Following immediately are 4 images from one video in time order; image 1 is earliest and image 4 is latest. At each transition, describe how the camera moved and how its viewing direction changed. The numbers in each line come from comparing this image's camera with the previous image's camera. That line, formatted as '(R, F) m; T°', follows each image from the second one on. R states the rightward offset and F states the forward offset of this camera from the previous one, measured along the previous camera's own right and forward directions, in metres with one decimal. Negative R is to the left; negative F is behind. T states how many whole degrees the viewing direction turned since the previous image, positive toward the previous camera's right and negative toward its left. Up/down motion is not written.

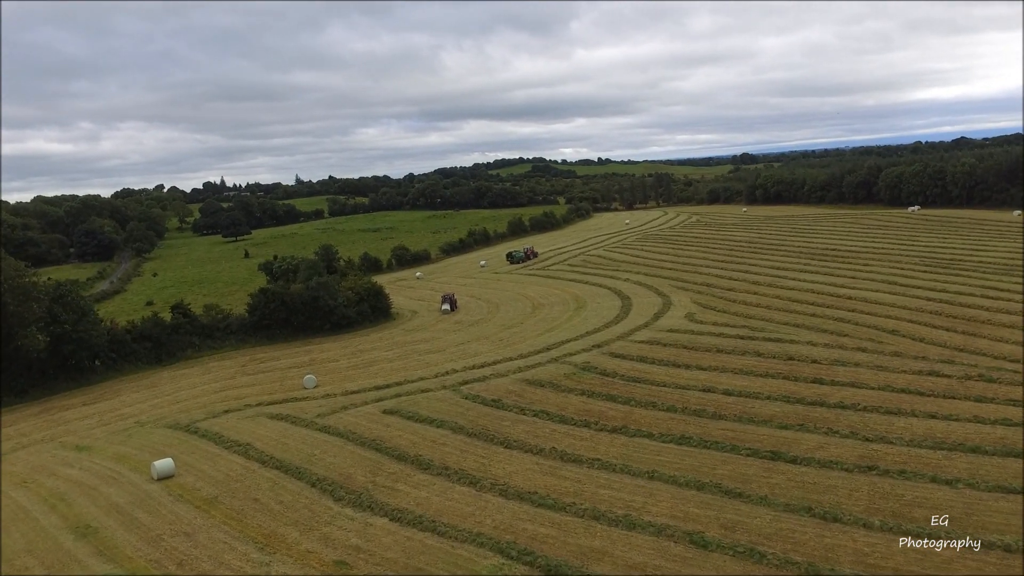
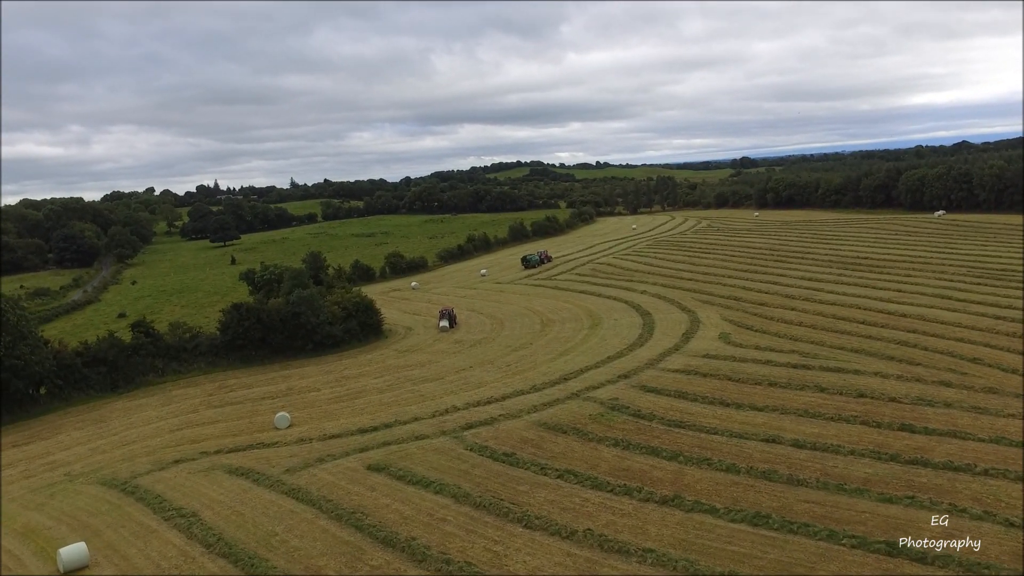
(-0.5, +3.4) m; 0°
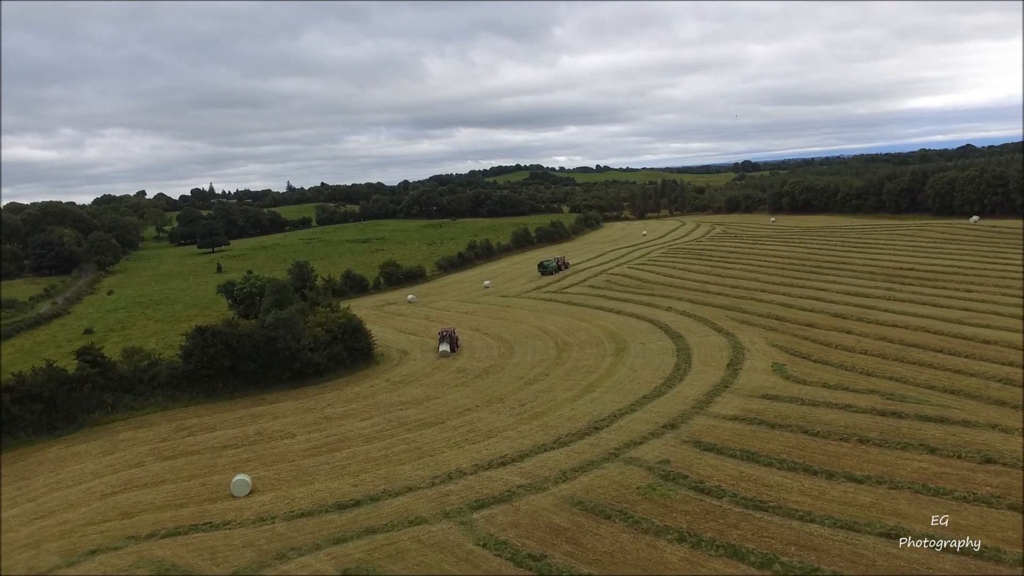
(-0.5, +3.8) m; 0°
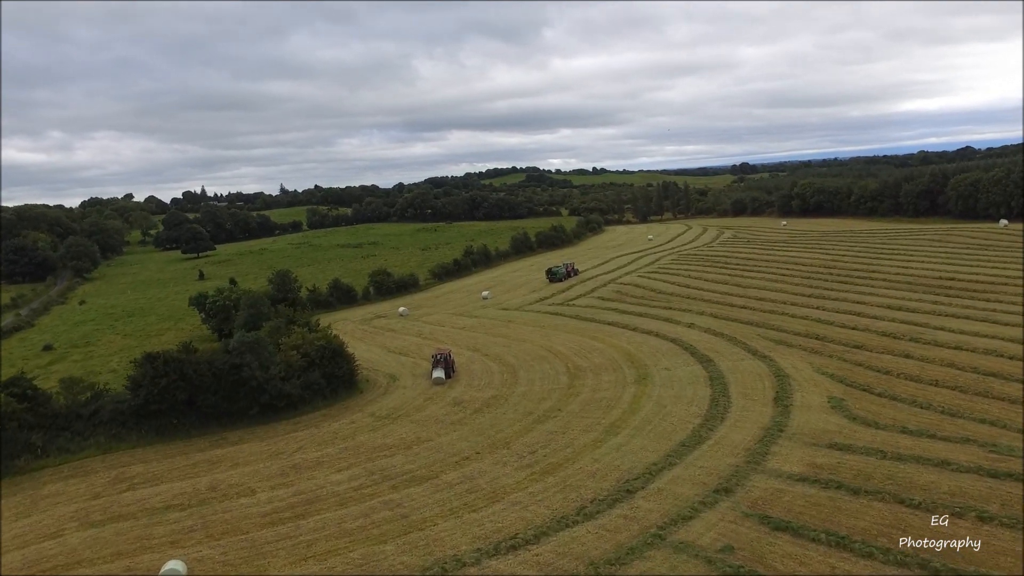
(-0.3, +3.3) m; 0°
